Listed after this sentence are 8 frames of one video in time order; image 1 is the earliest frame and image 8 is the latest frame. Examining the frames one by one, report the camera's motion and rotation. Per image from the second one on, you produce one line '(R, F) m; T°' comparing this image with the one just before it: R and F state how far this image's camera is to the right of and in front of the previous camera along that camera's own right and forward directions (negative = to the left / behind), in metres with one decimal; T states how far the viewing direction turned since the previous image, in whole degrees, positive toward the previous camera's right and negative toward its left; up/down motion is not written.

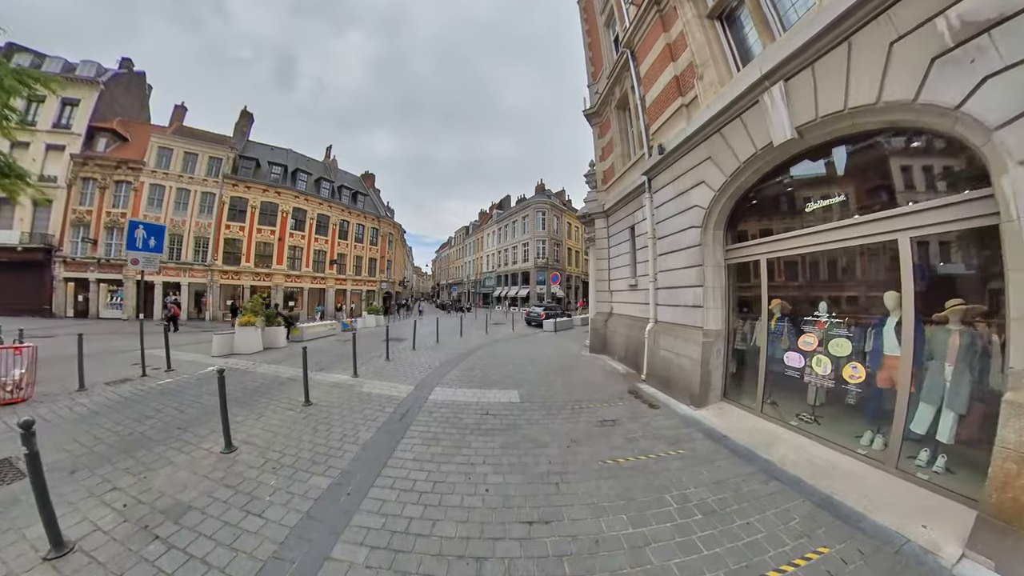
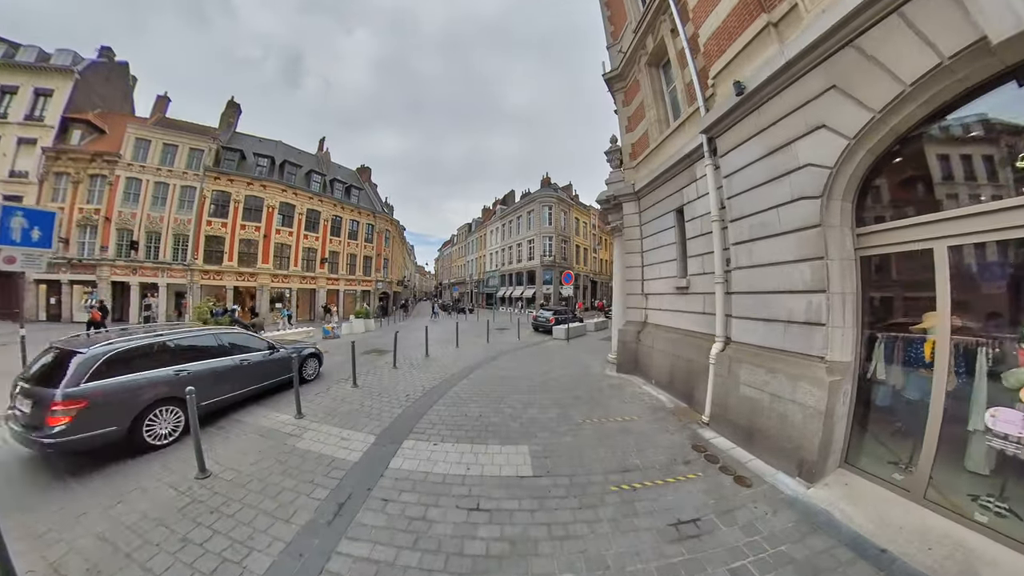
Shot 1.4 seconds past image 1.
(0.0, +2.3) m; -1°
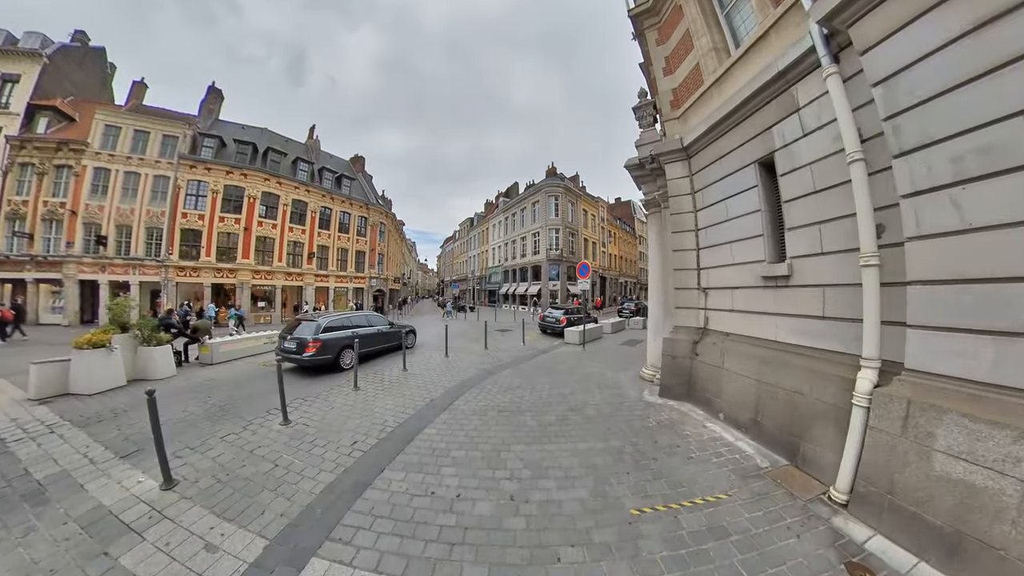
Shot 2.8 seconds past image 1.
(+0.1, +2.2) m; -1°
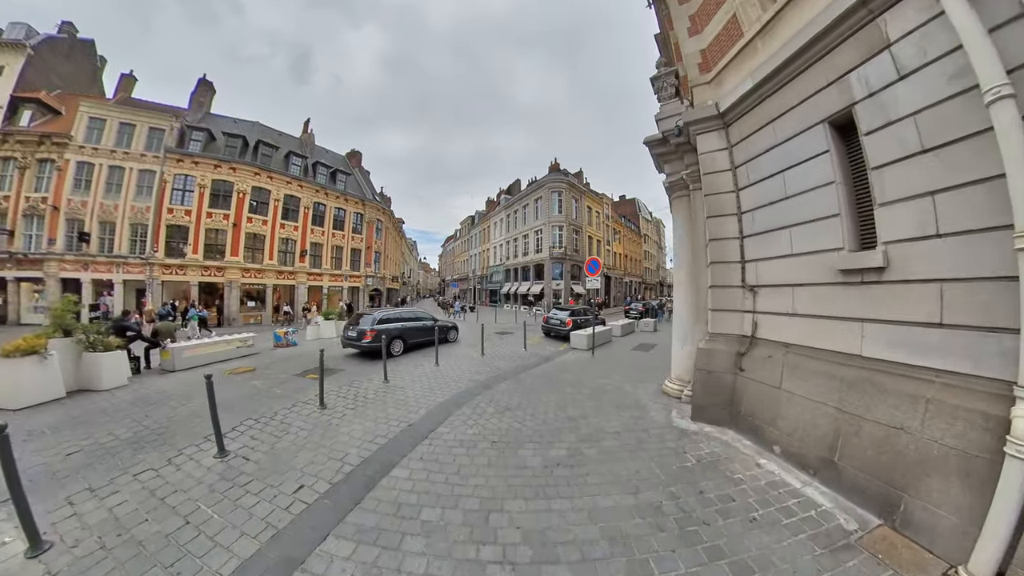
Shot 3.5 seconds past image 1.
(+0.1, +1.0) m; 0°
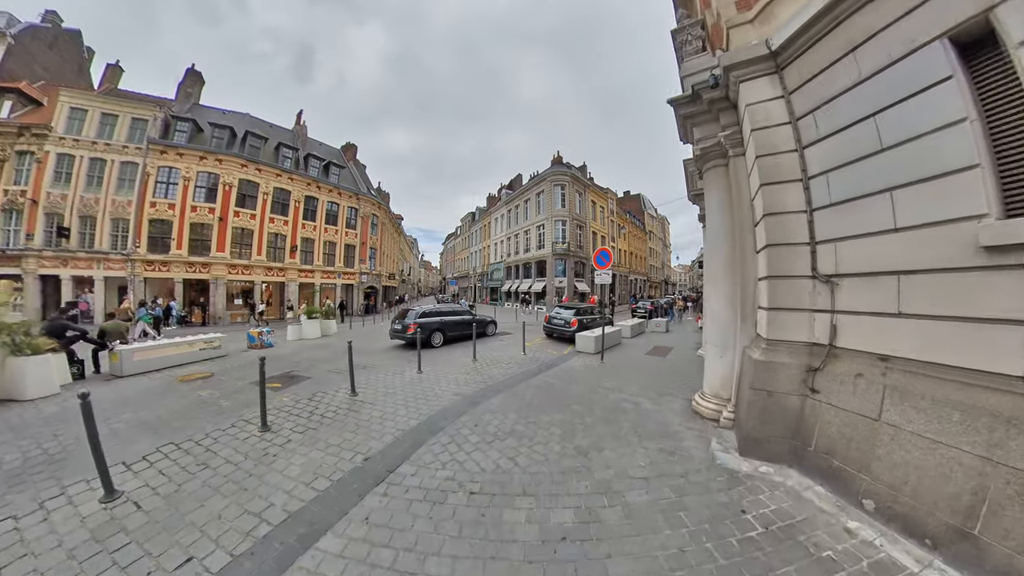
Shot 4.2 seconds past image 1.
(+0.2, +1.0) m; -1°
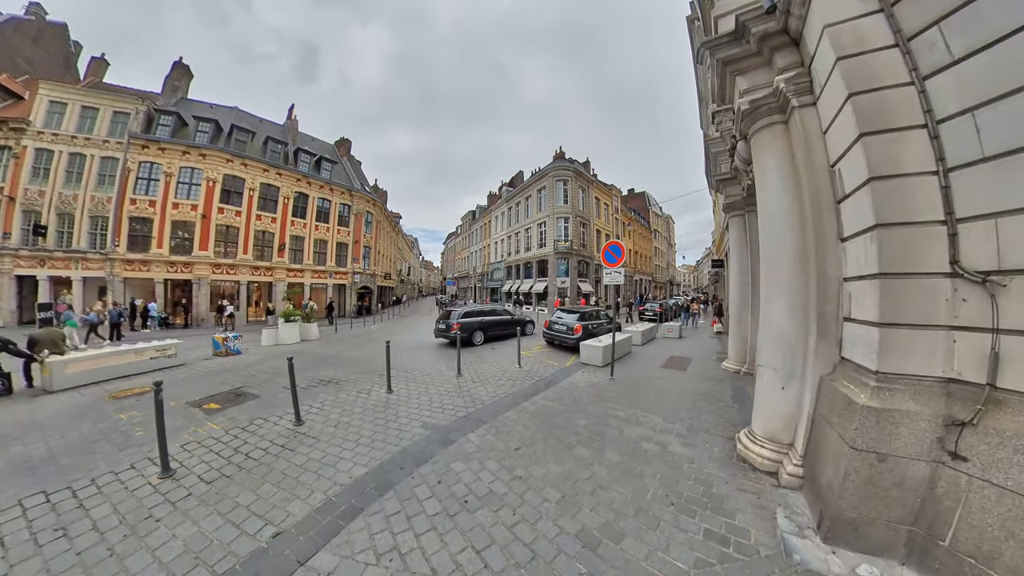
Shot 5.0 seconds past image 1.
(+0.2, +1.0) m; -1°
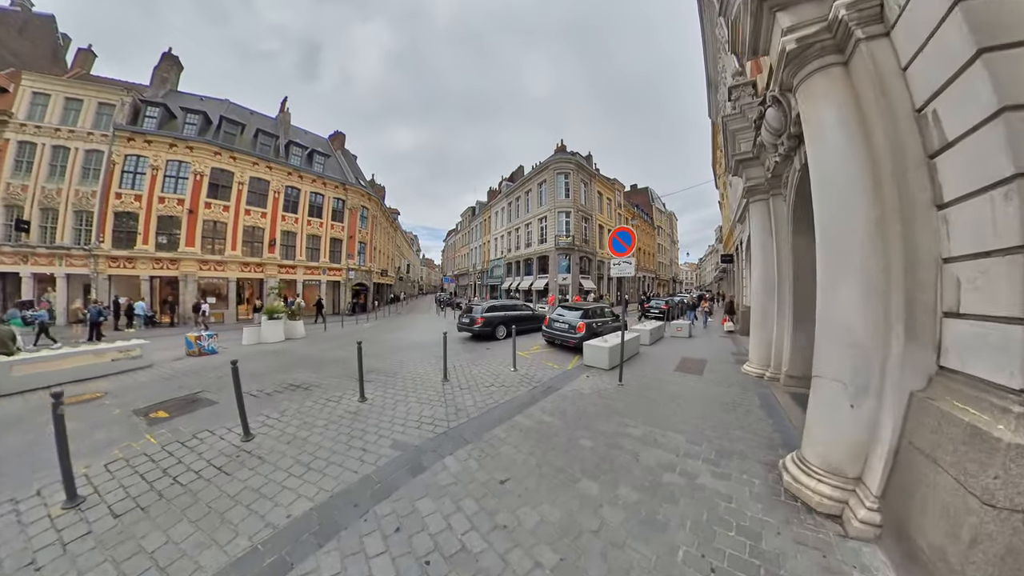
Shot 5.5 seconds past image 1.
(+0.1, +0.6) m; 0°
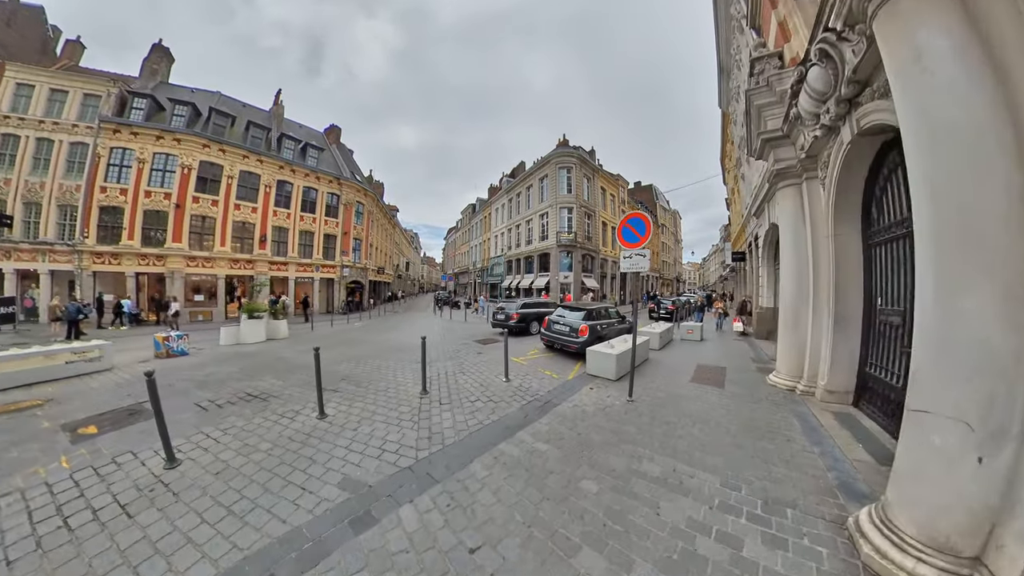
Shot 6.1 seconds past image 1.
(+0.2, +0.6) m; 0°
